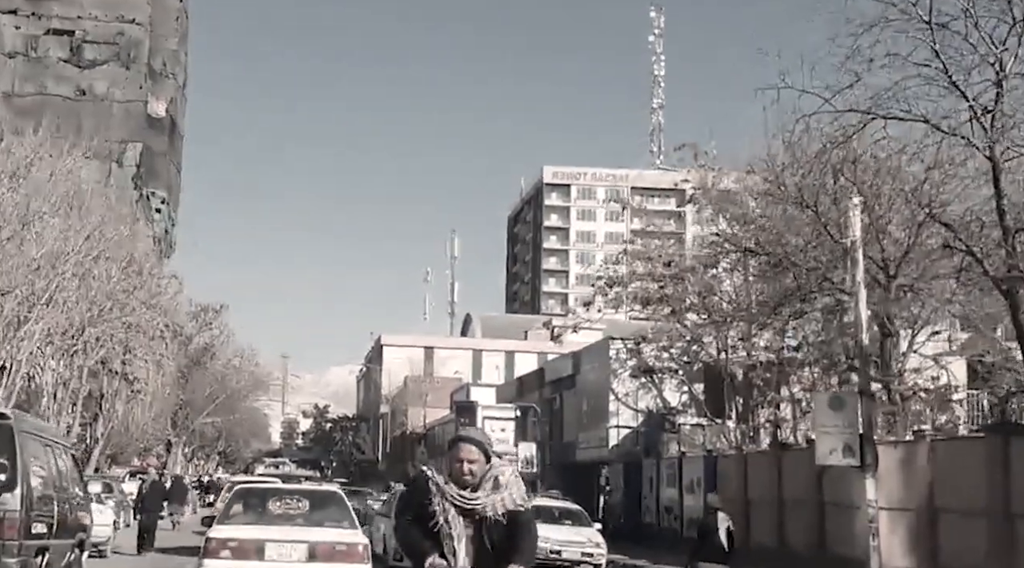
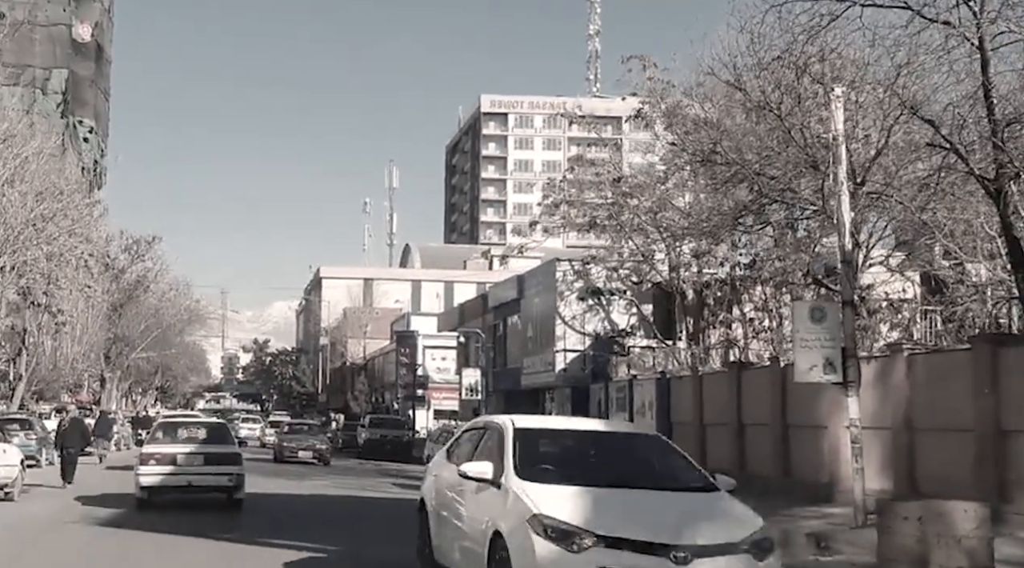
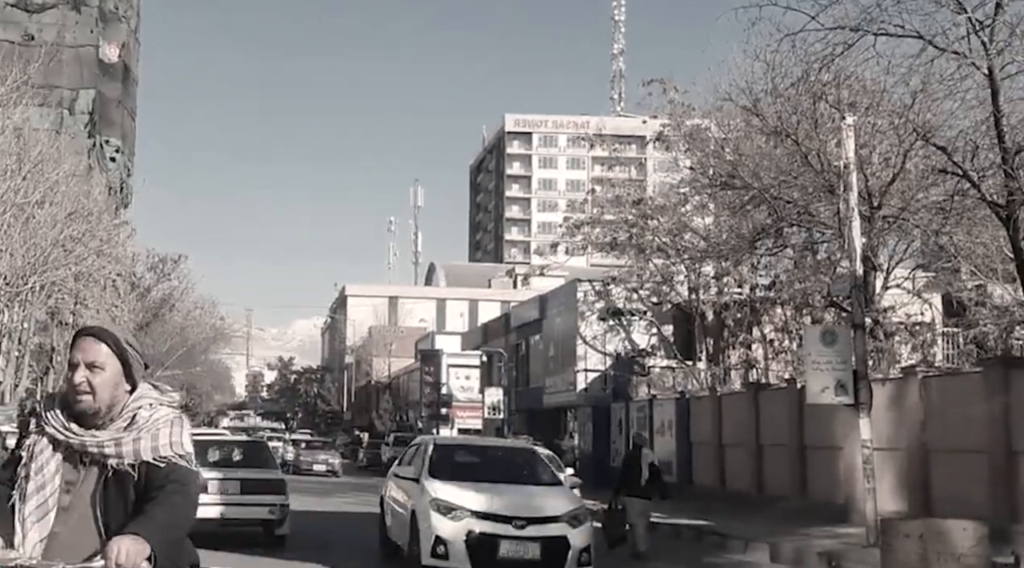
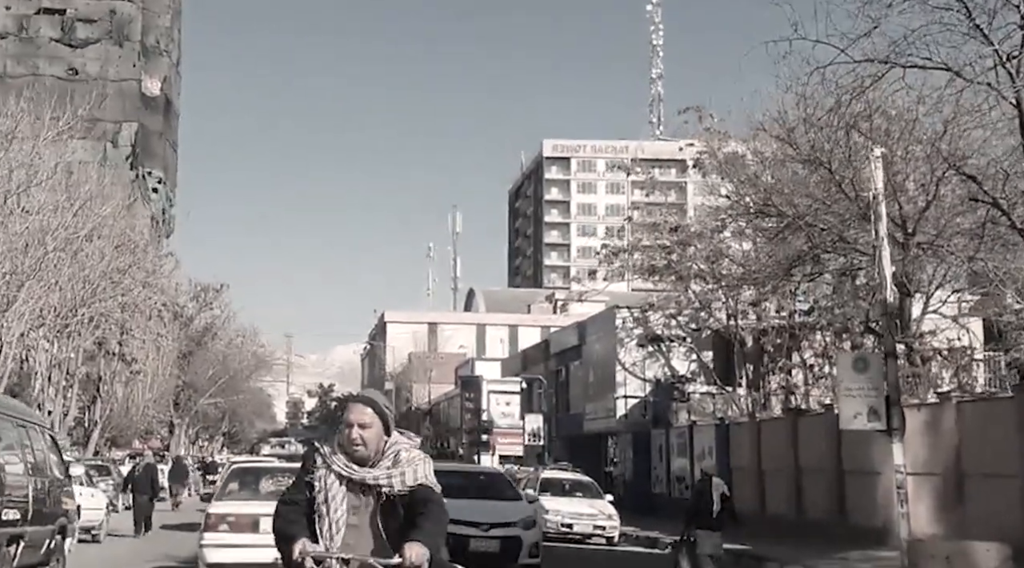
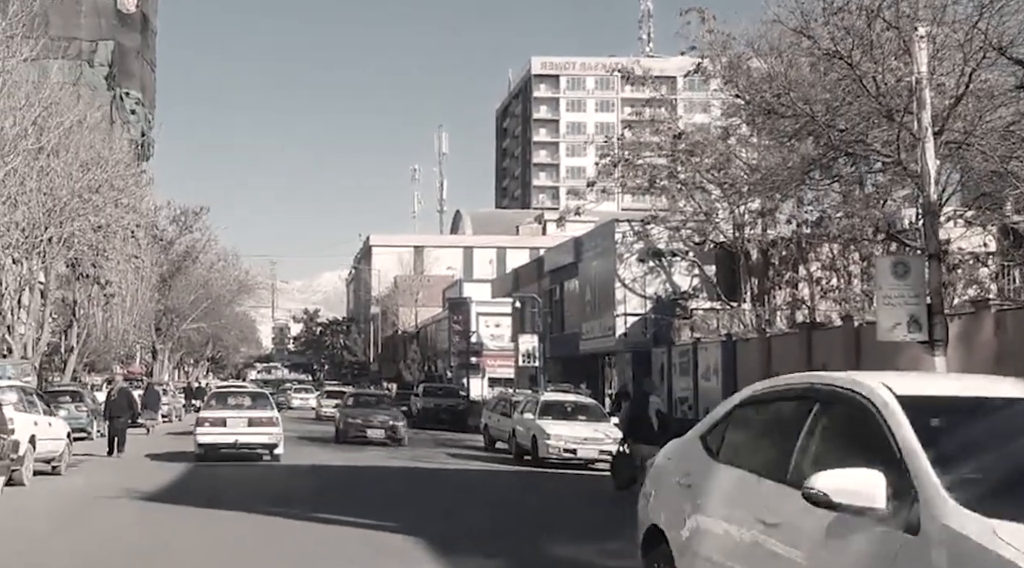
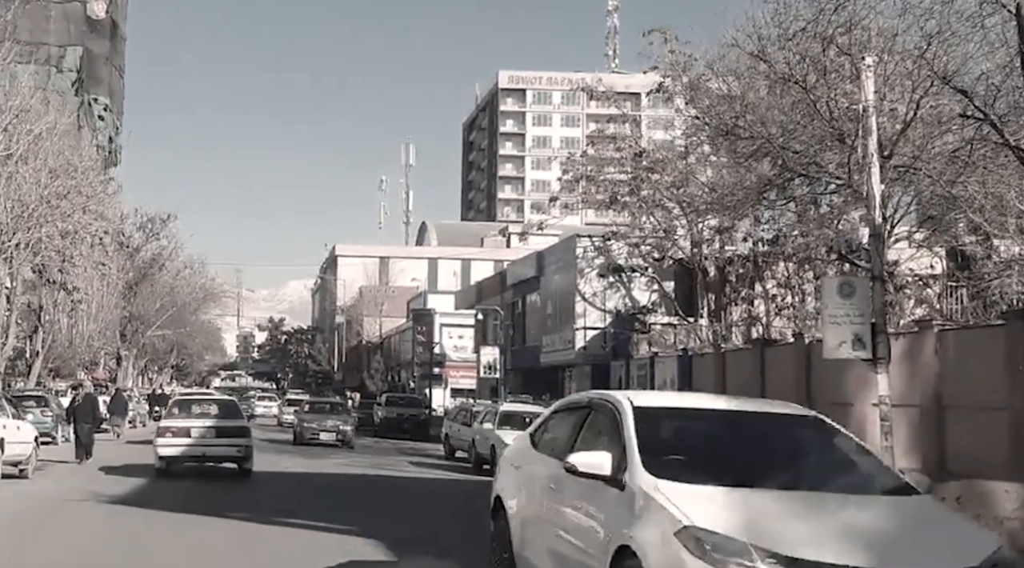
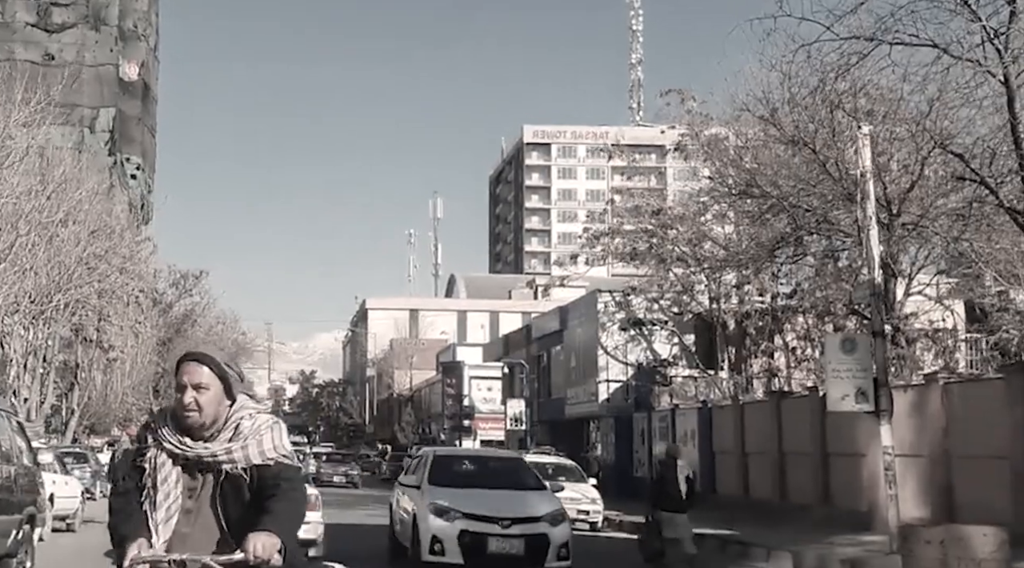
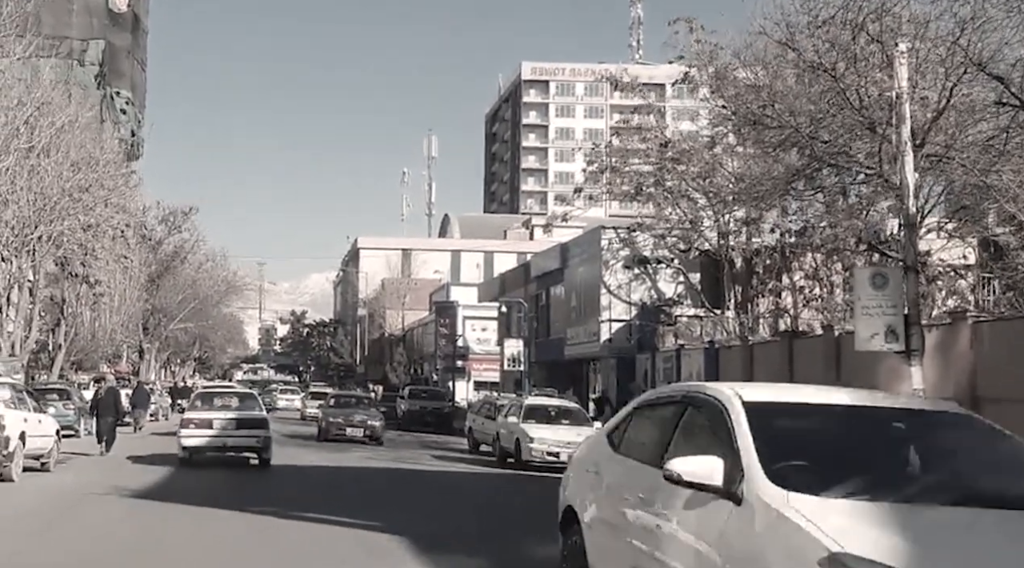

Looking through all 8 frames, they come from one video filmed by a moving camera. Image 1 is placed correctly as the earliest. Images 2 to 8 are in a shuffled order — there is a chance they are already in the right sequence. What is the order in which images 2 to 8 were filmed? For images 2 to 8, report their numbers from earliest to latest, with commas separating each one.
4, 7, 3, 2, 6, 8, 5
